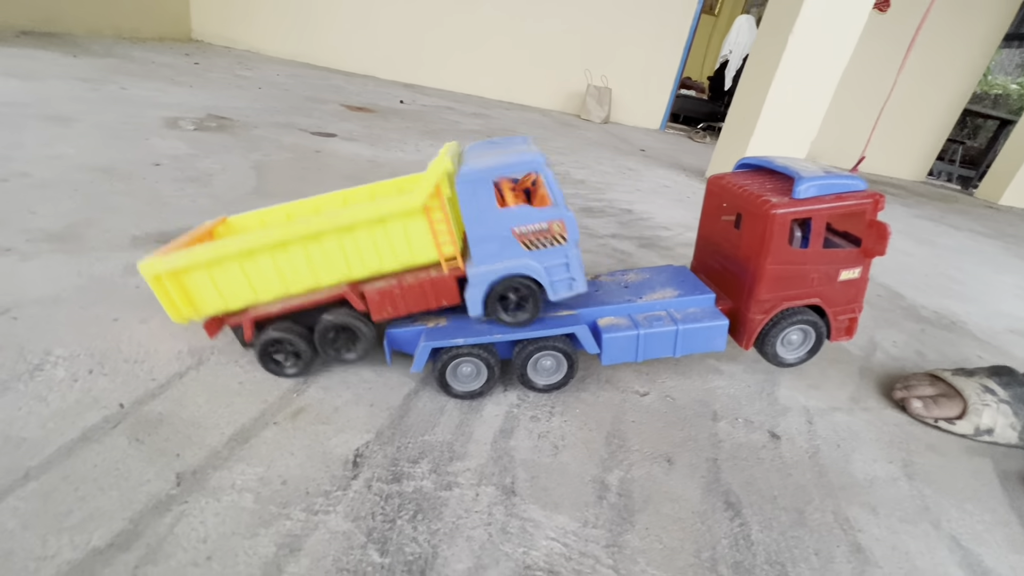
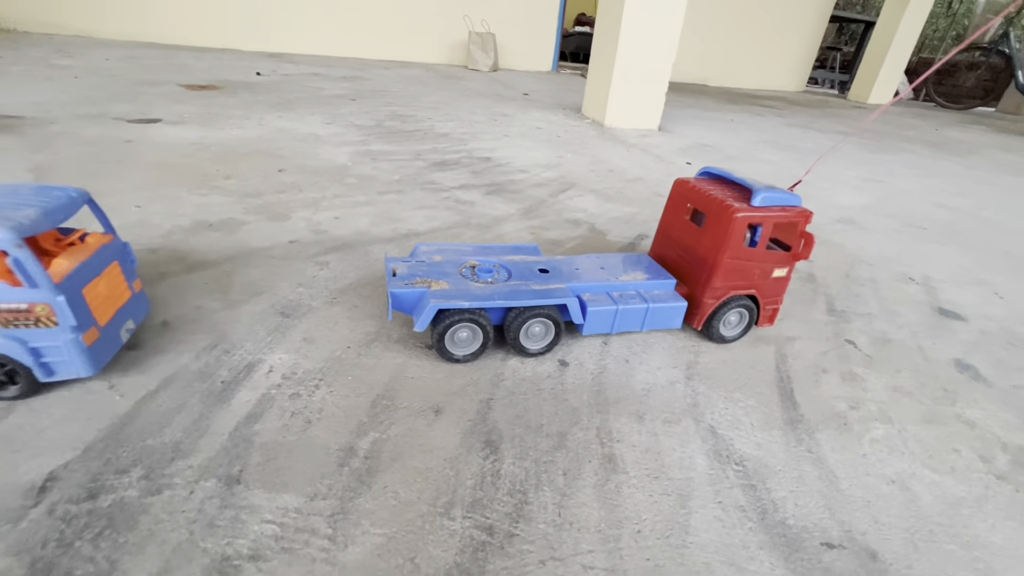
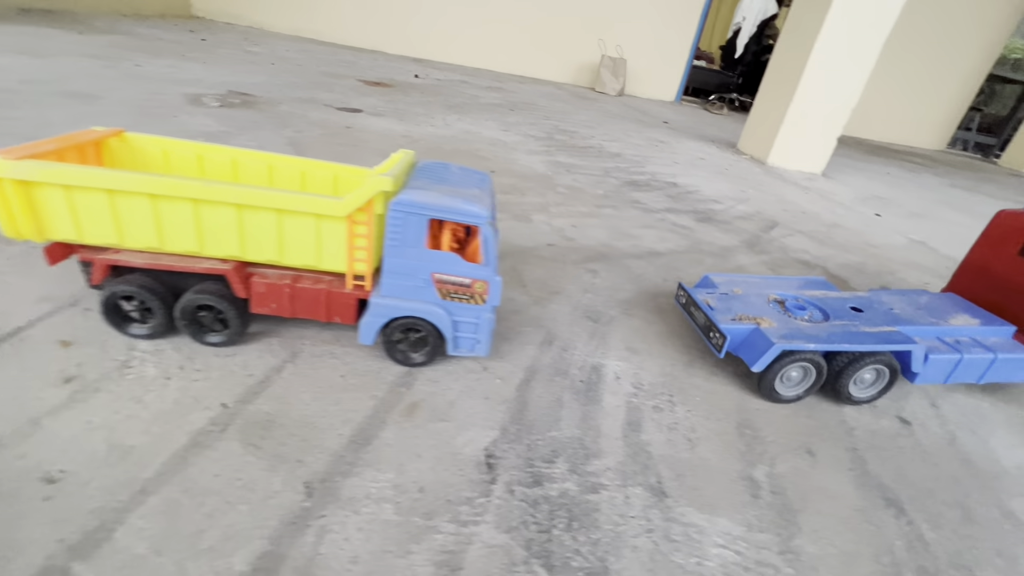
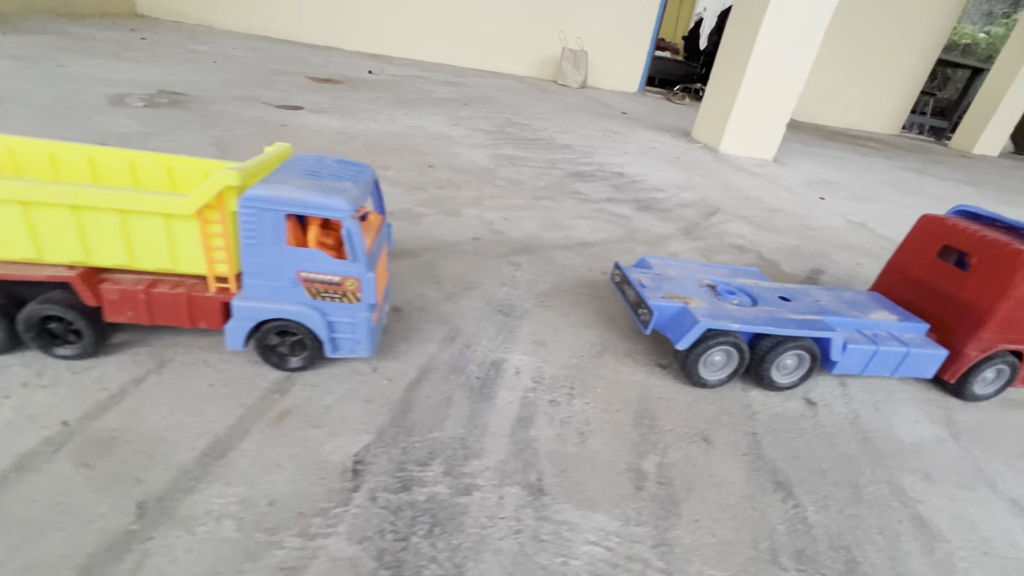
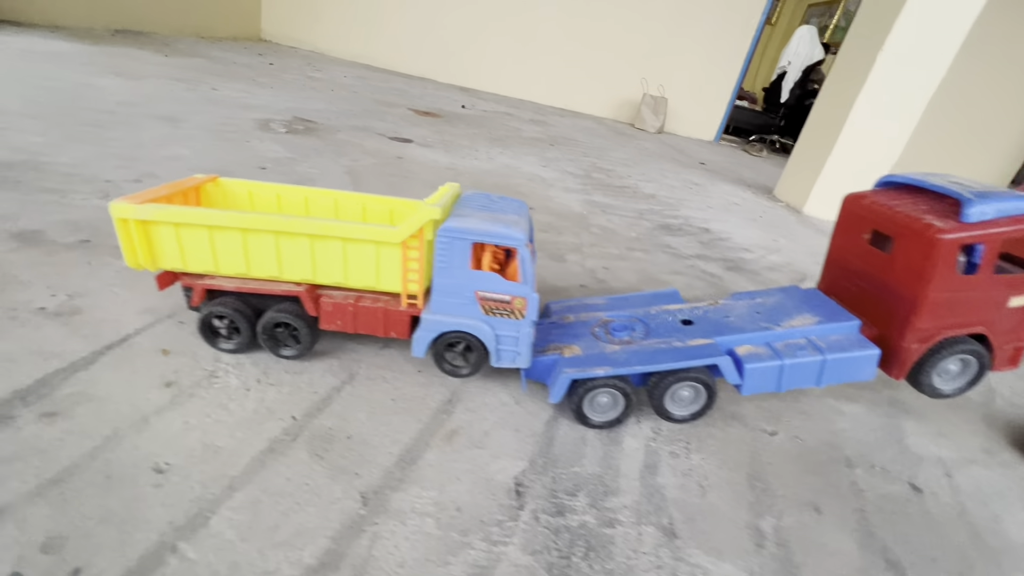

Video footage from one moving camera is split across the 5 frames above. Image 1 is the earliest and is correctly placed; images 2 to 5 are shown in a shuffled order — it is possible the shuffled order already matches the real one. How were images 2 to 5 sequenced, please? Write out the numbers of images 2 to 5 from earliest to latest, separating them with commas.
5, 3, 4, 2
